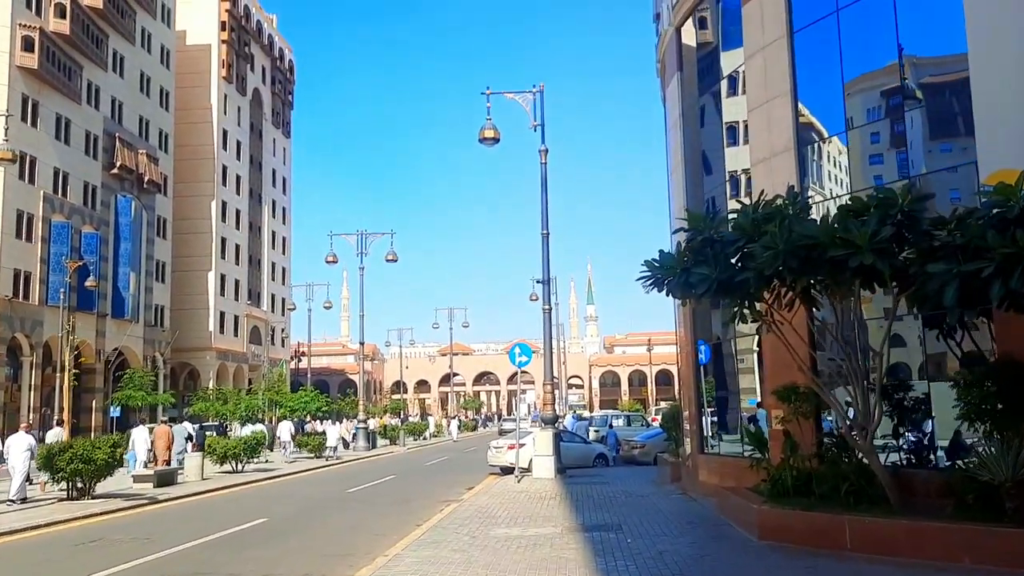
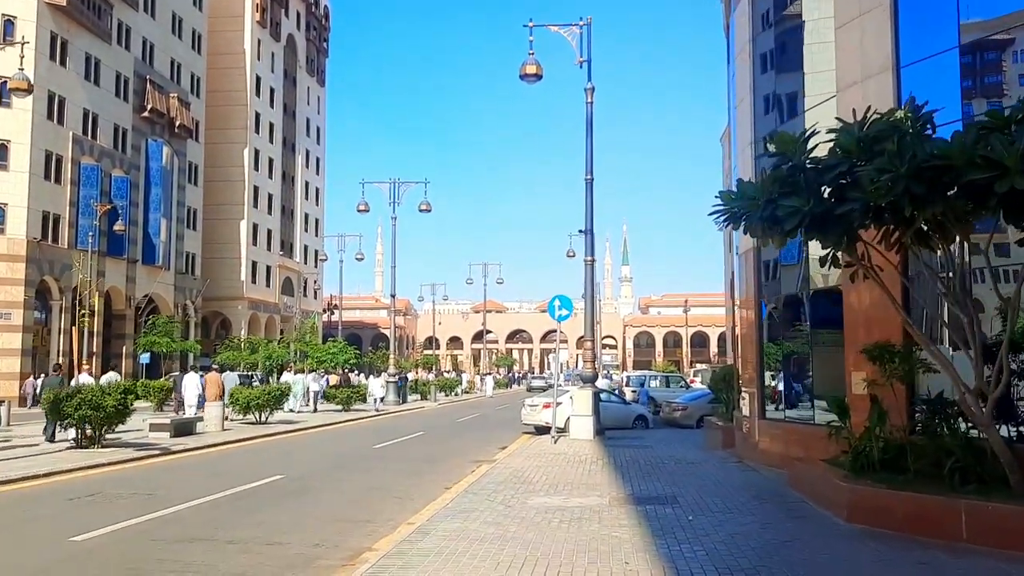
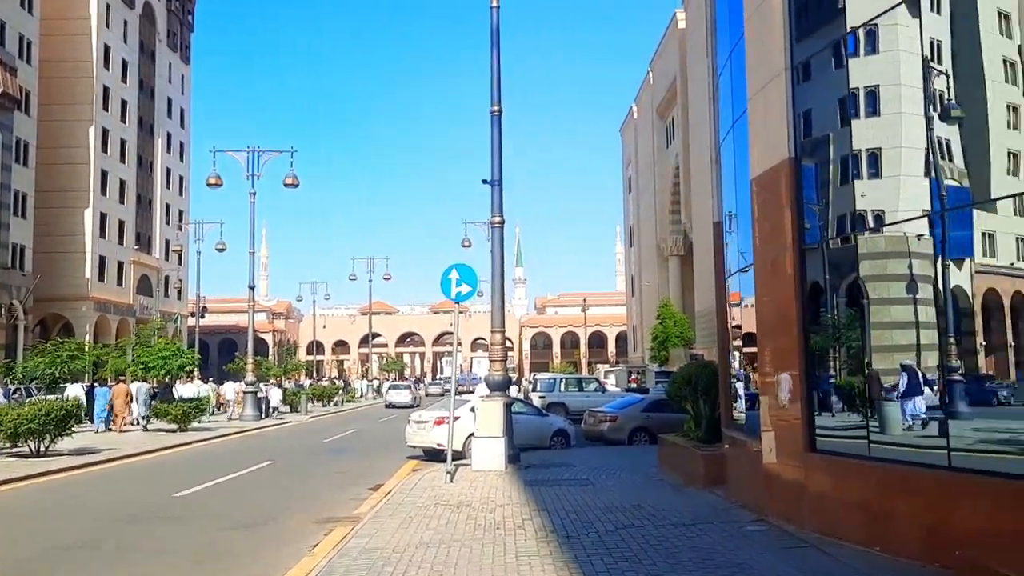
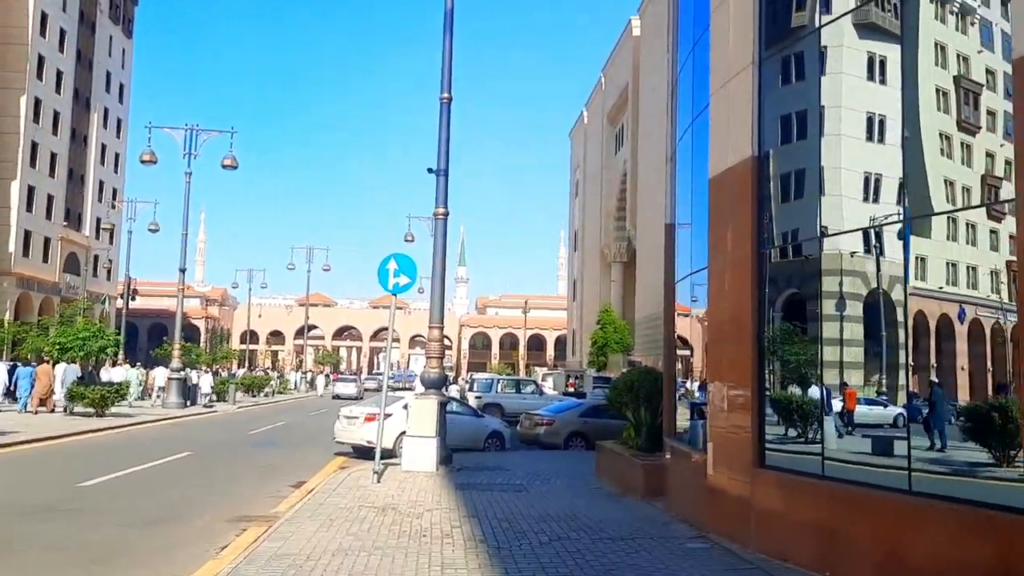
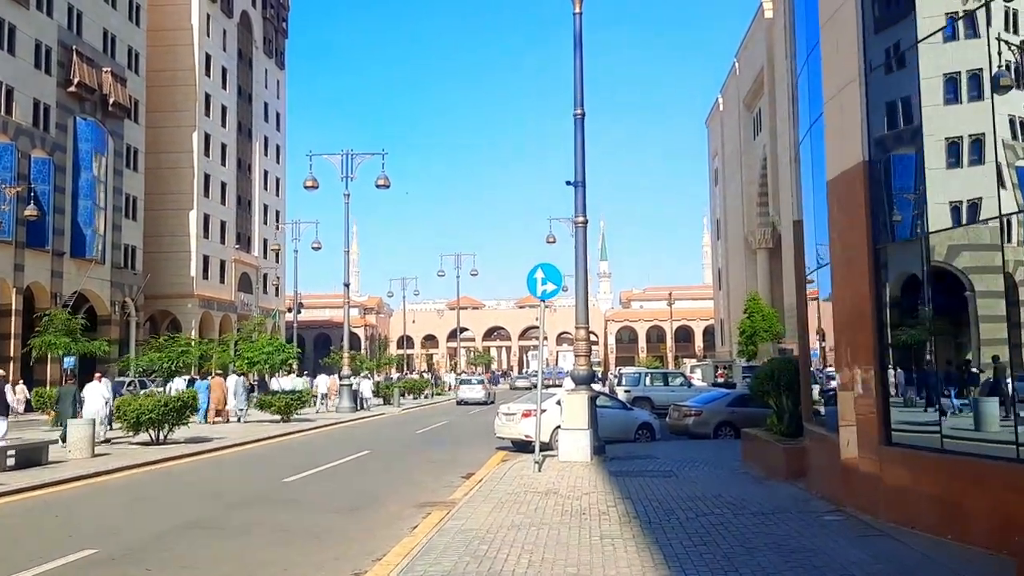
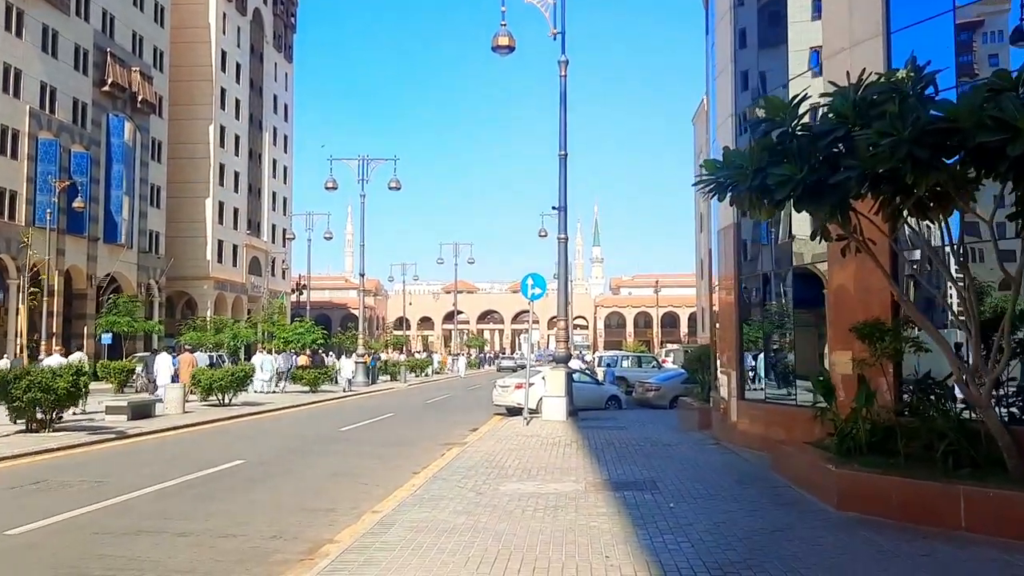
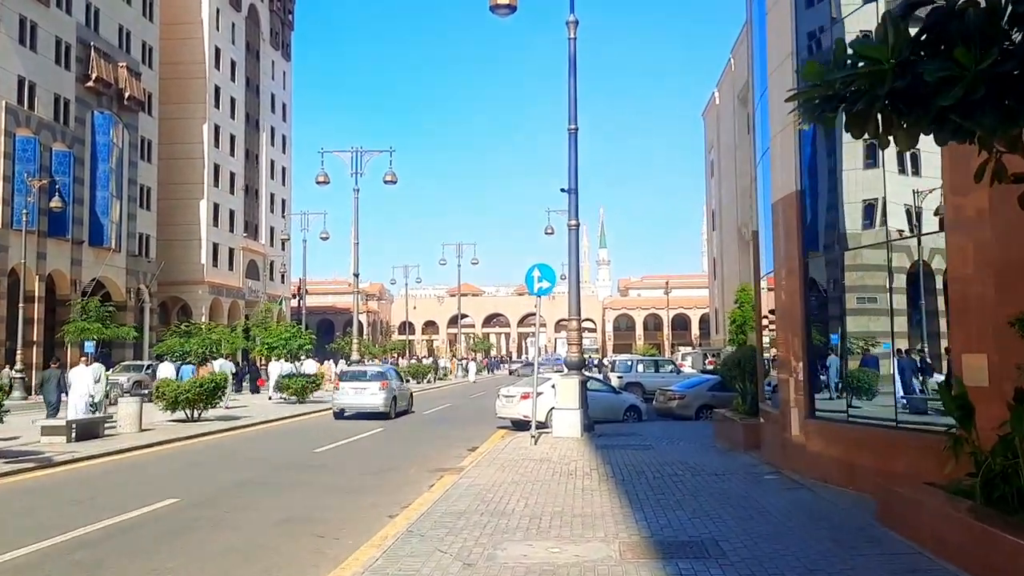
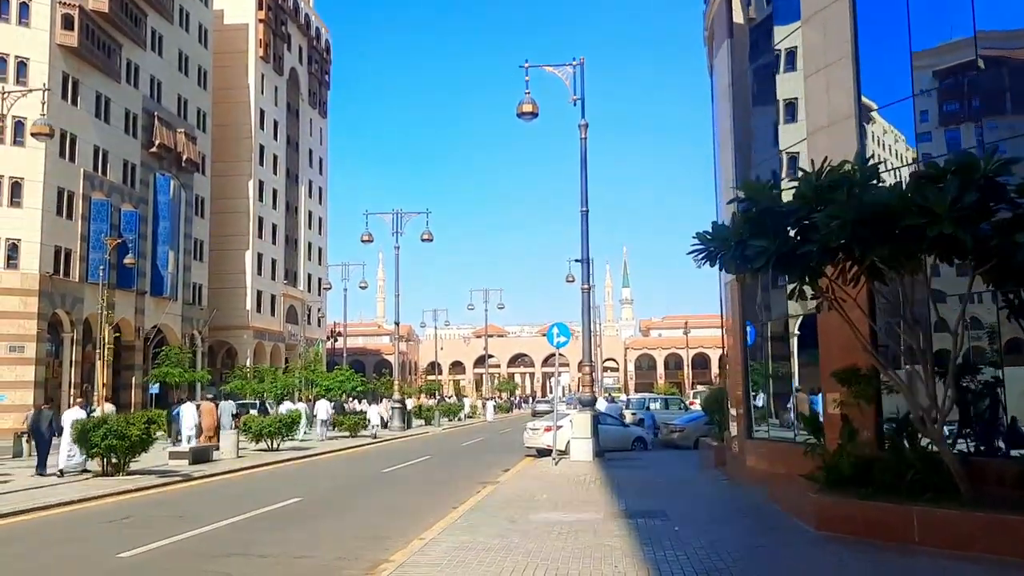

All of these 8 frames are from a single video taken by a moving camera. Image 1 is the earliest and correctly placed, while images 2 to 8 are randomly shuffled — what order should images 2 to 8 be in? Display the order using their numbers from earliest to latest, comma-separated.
8, 2, 6, 7, 5, 3, 4
